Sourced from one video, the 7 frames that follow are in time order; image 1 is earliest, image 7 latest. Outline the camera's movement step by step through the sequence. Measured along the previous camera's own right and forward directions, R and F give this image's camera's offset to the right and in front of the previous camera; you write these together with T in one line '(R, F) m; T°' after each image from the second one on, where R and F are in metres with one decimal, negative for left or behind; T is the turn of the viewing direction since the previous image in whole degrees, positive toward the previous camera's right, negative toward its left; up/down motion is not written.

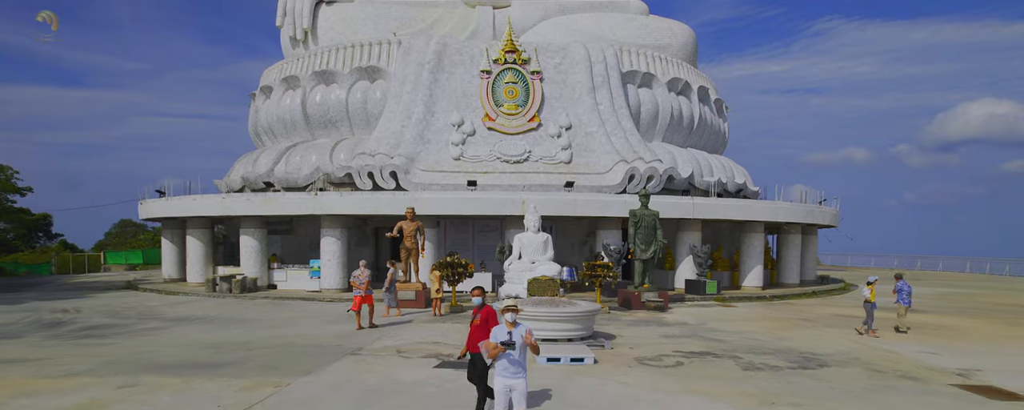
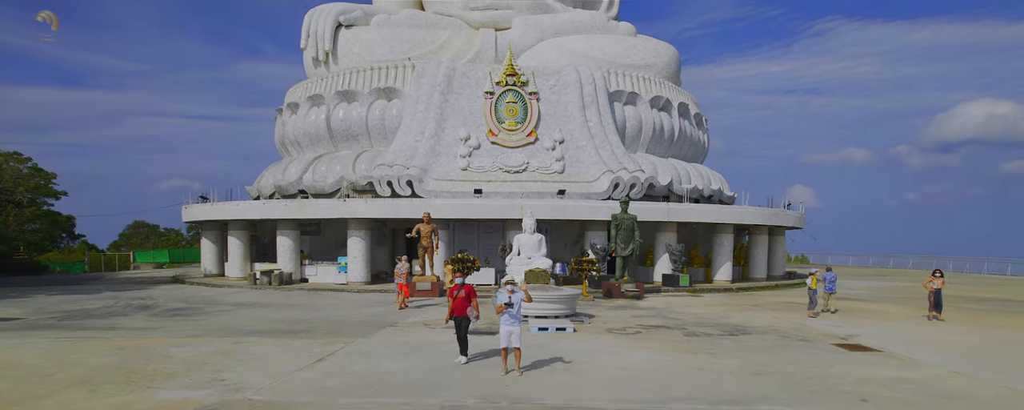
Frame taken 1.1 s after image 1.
(0.0, -2.3) m; 0°
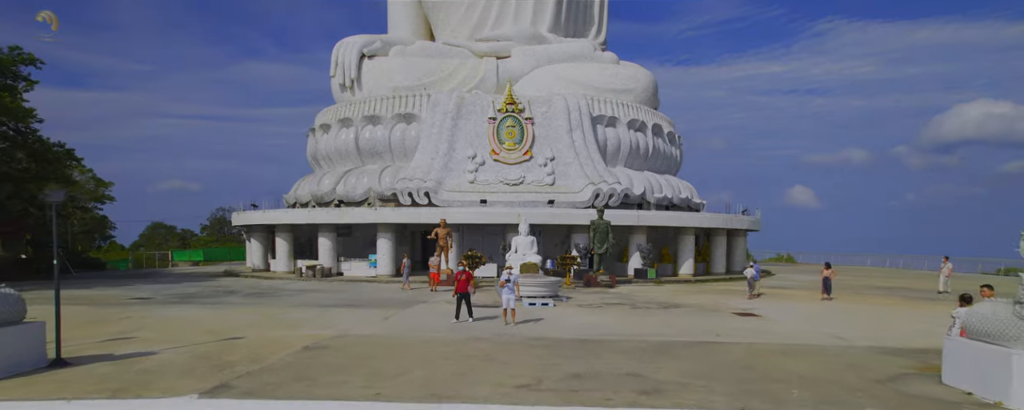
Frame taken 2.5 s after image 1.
(0.0, -3.8) m; 0°
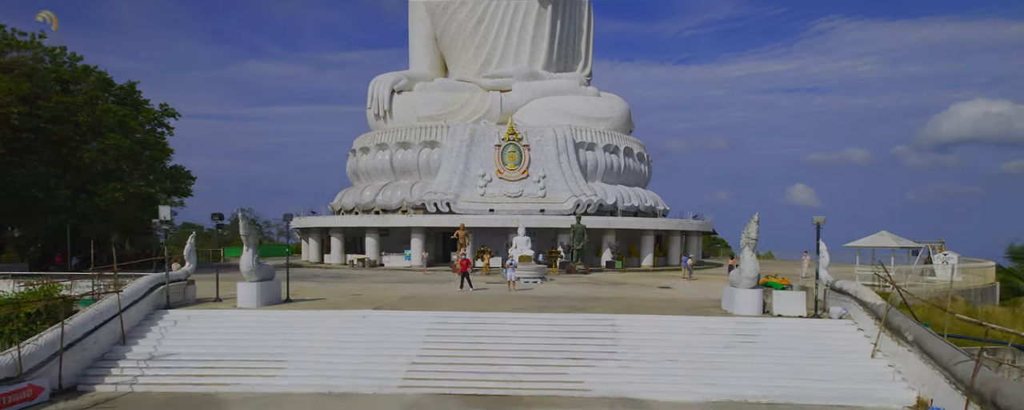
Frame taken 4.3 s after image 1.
(0.0, -6.6) m; 0°
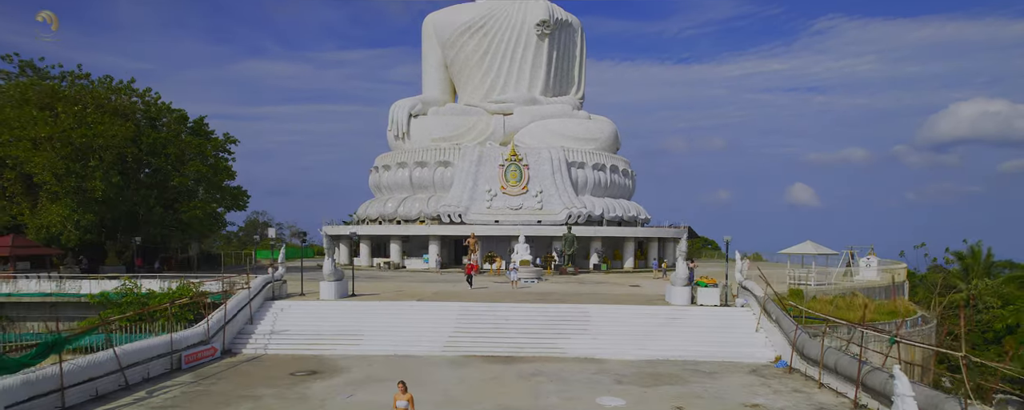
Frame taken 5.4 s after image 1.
(-0.1, -5.0) m; 0°
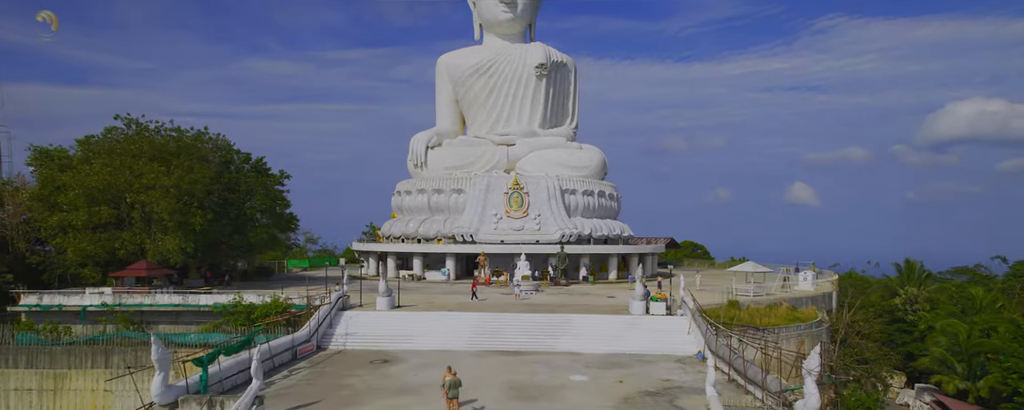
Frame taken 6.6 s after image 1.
(-0.1, -6.5) m; 0°
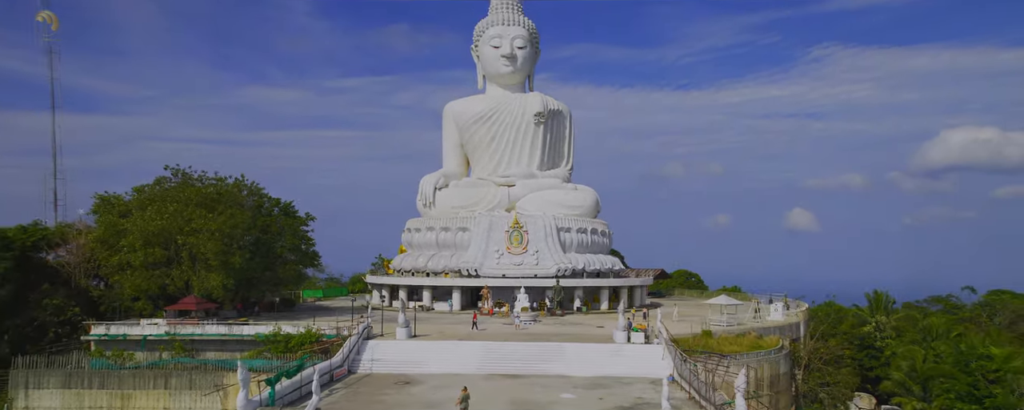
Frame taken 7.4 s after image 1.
(-0.1, -4.0) m; 0°
